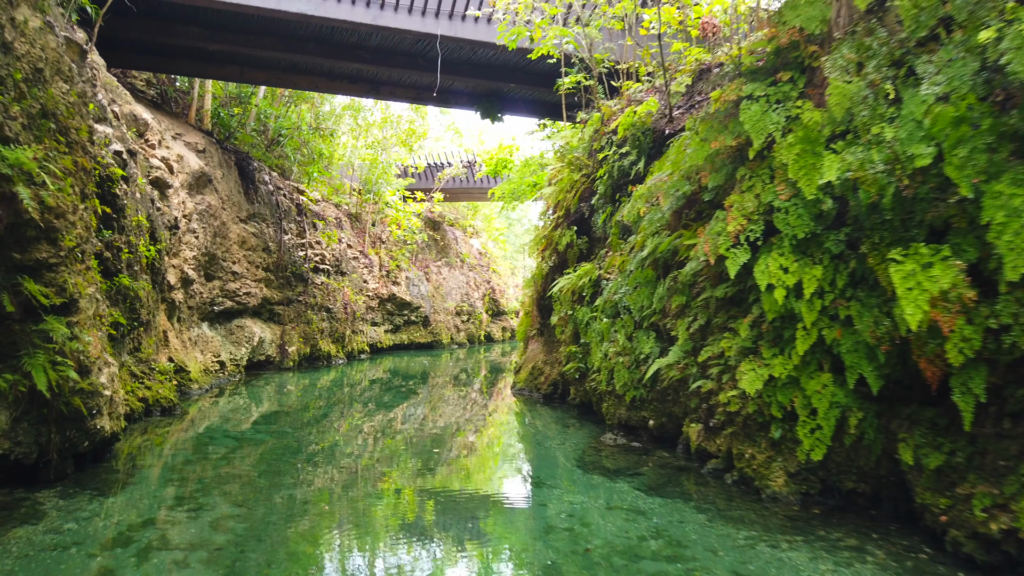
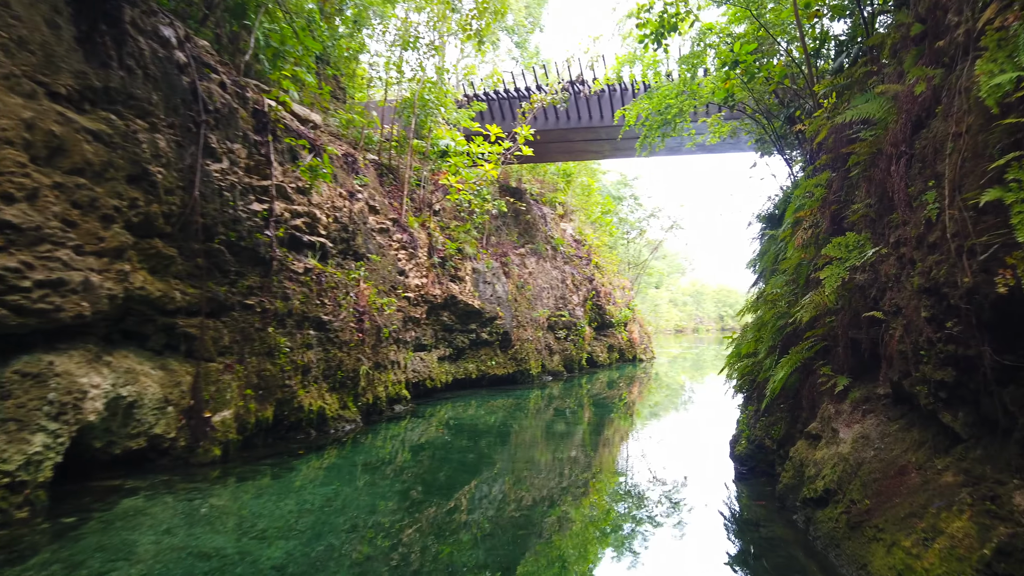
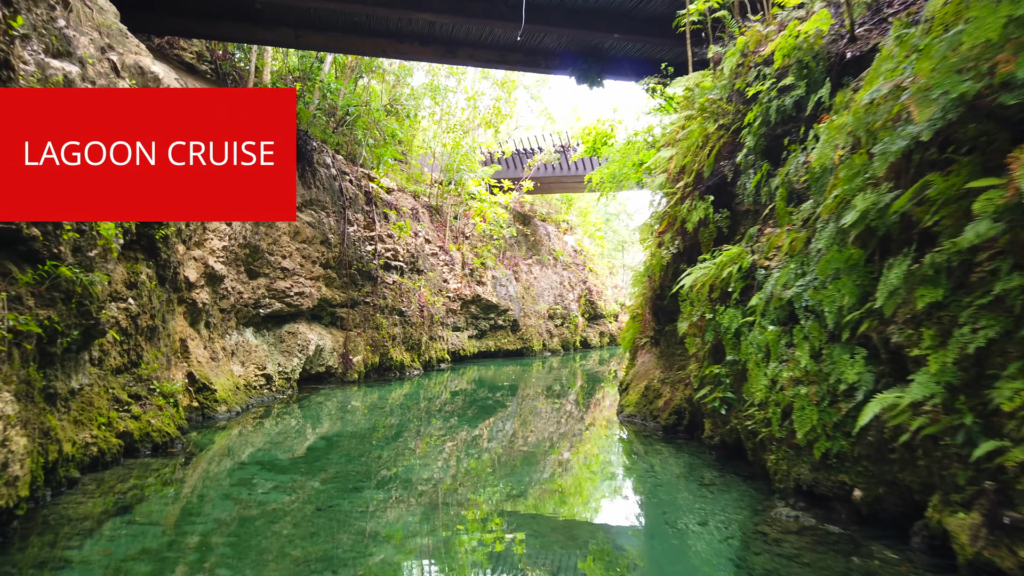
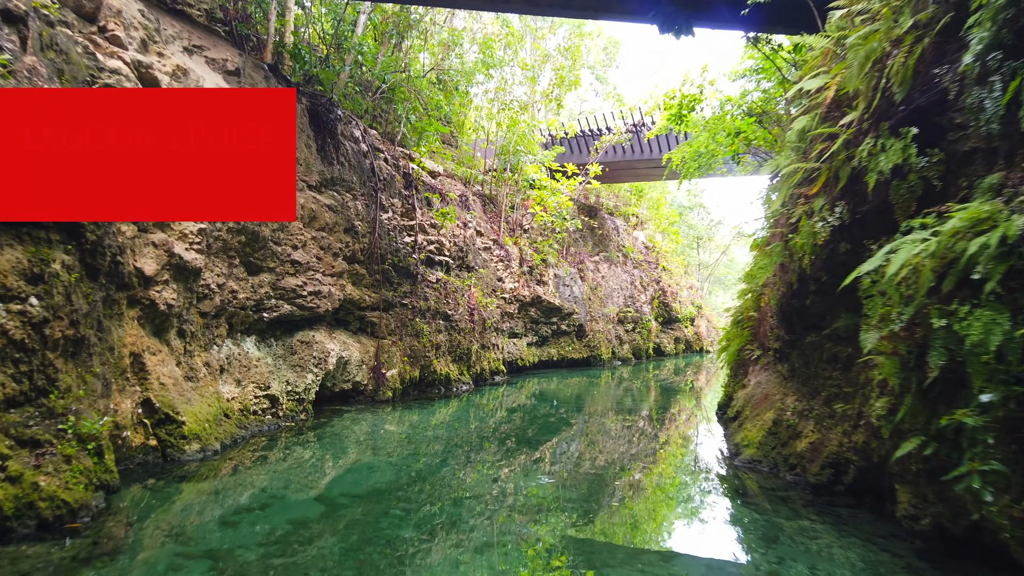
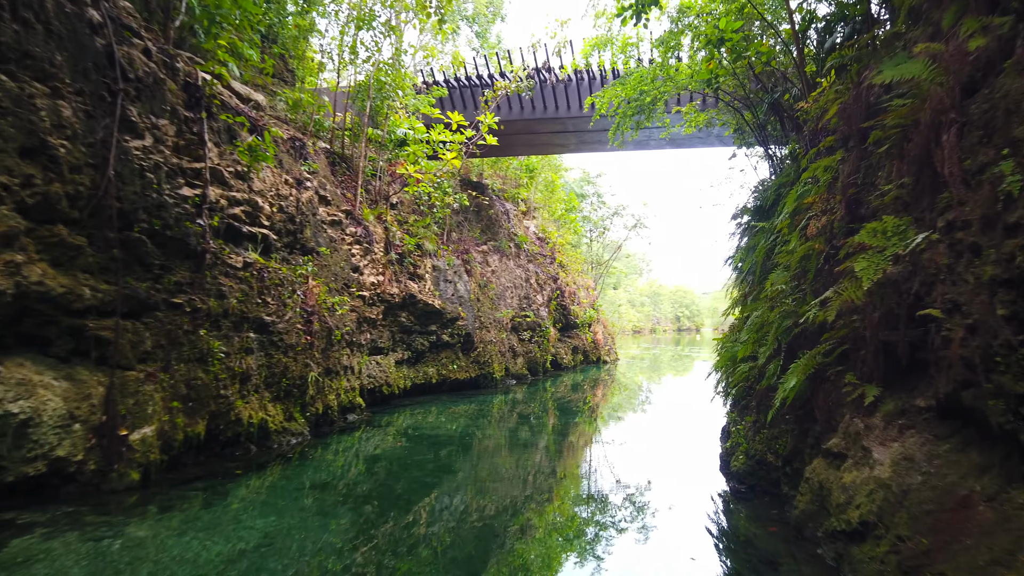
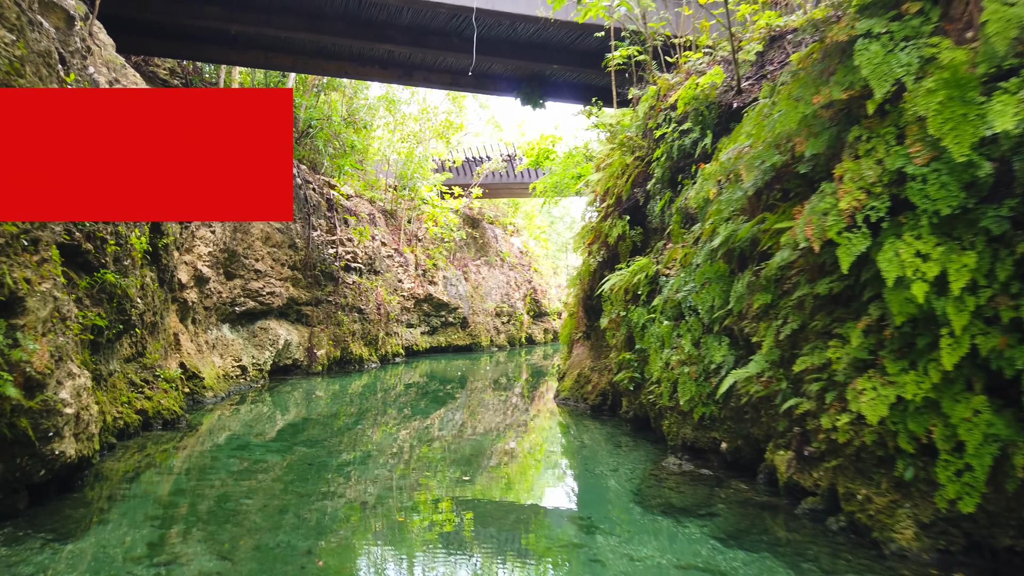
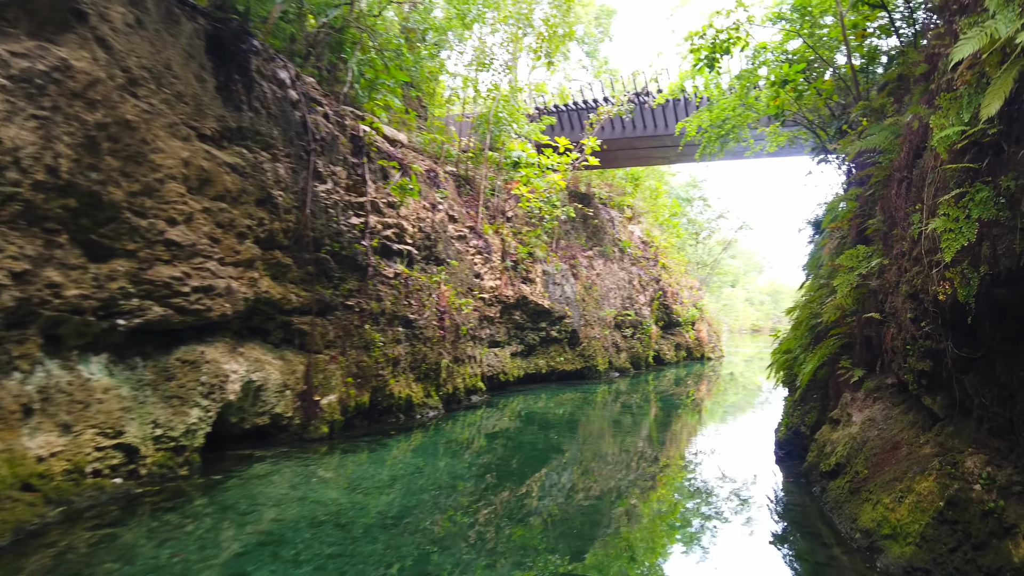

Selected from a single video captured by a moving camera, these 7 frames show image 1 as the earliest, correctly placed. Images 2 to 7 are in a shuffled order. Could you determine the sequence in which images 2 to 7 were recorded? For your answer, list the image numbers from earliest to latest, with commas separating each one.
6, 3, 4, 7, 2, 5
